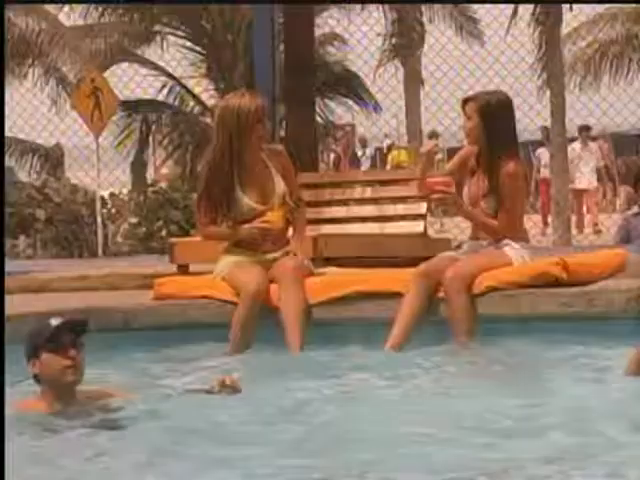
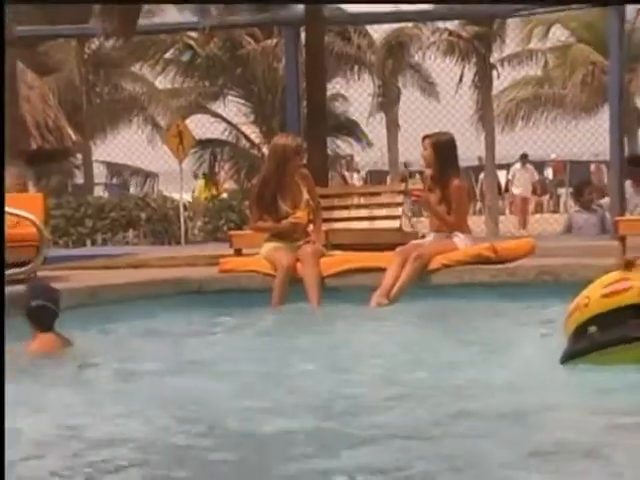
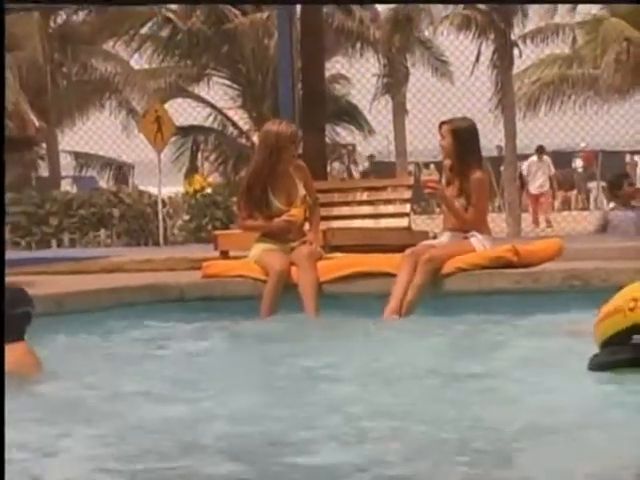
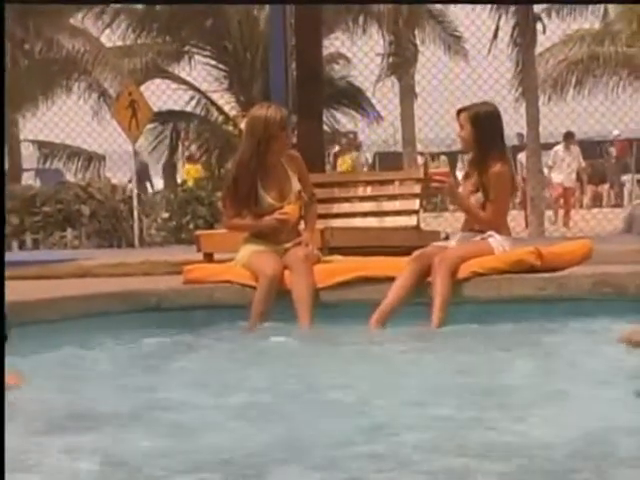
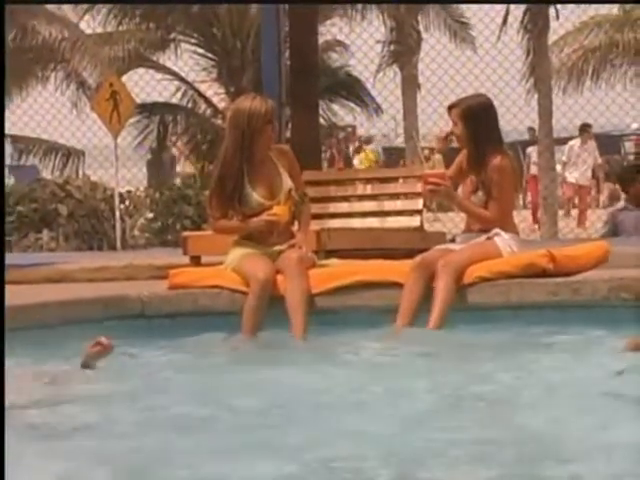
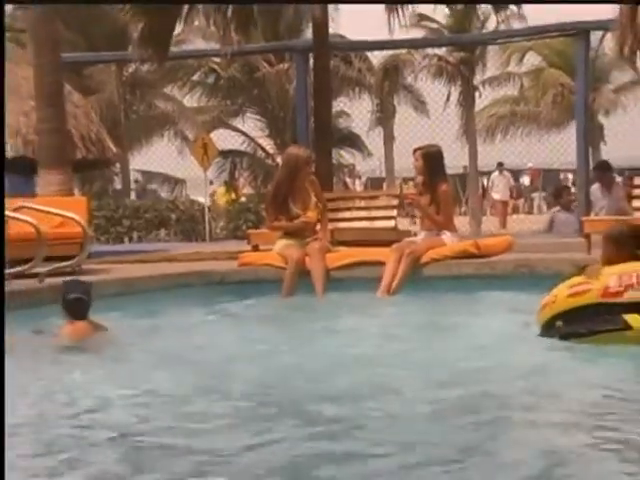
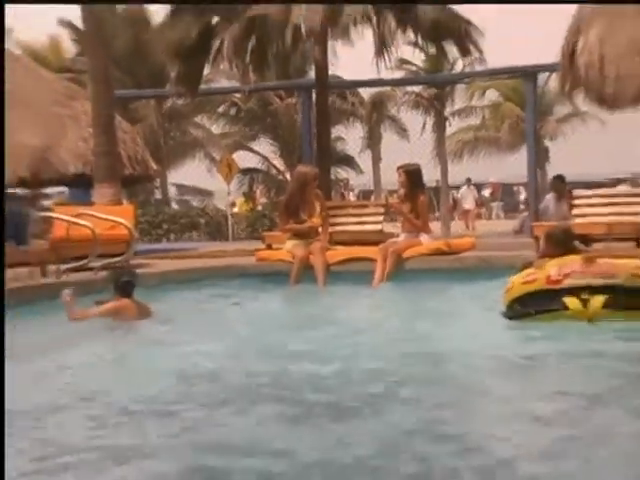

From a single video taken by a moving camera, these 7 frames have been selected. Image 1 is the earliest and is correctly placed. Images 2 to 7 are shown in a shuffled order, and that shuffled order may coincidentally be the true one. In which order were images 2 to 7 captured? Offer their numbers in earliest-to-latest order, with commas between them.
5, 4, 3, 2, 6, 7
